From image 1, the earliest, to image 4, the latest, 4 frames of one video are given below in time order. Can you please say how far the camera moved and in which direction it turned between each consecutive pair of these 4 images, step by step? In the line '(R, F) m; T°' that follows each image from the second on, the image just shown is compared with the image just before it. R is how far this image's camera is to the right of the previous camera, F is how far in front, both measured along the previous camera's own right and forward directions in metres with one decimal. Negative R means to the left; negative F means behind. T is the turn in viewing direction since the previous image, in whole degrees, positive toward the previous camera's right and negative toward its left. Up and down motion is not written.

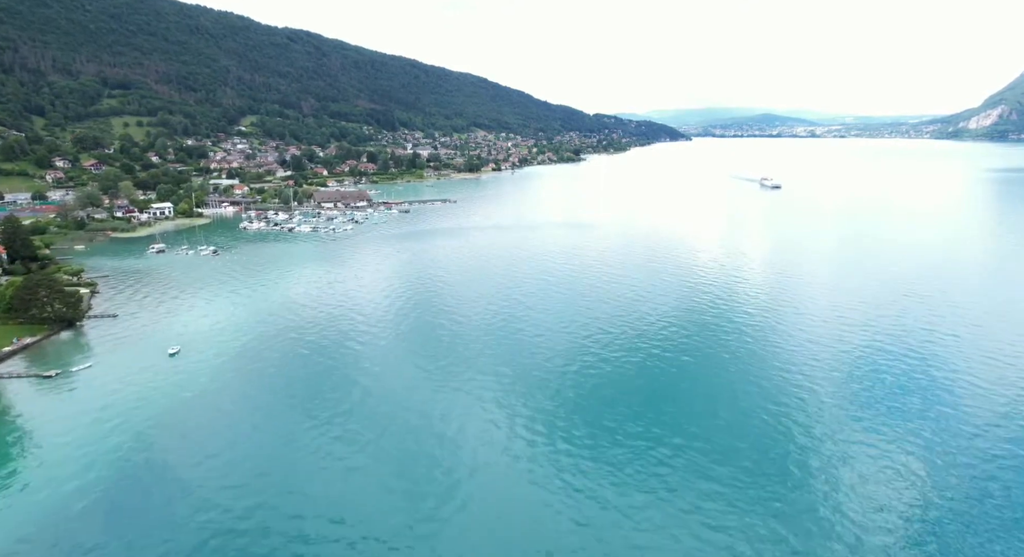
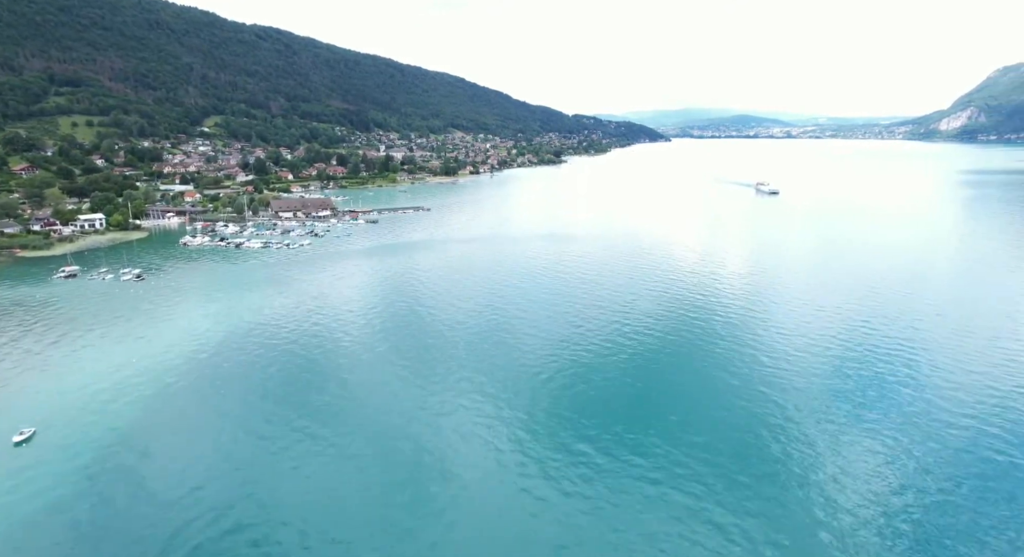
(+0.1, +3.6) m; +2°
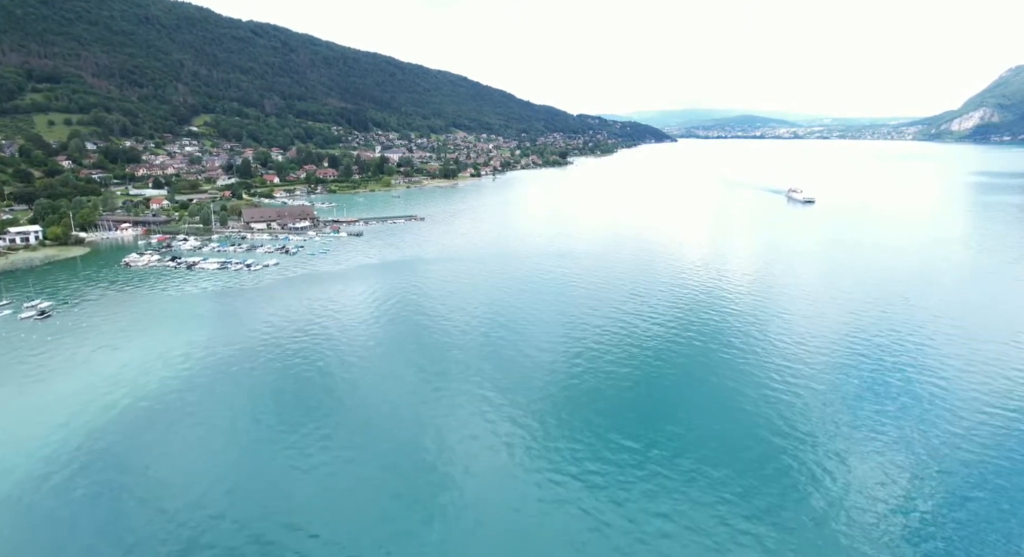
(-0.3, +5.1) m; 0°
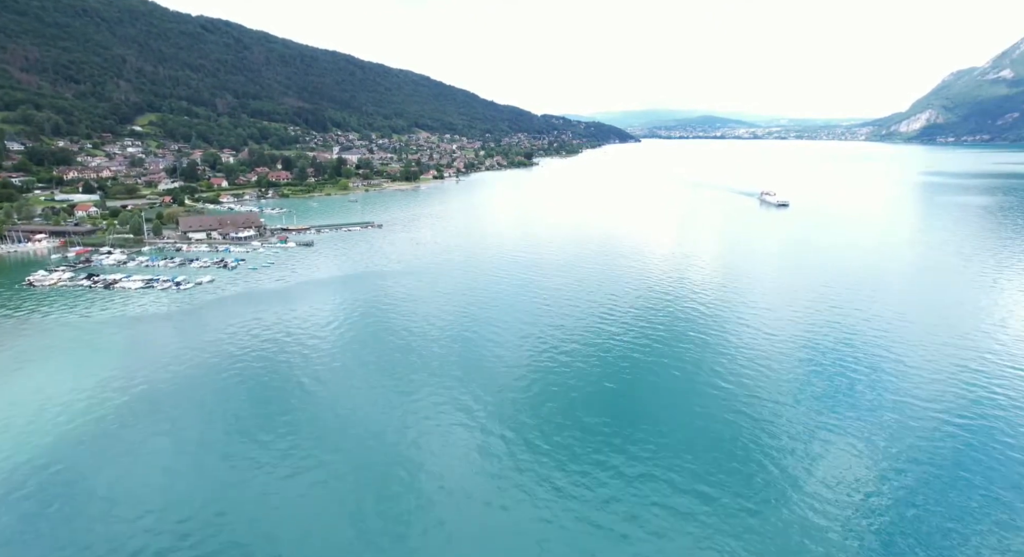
(+0.2, +1.9) m; +4°
